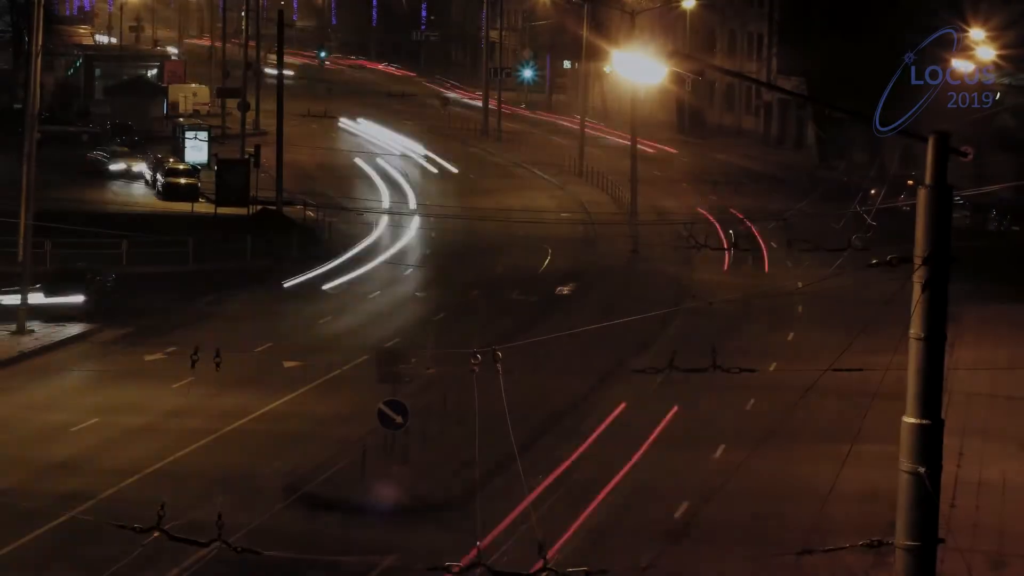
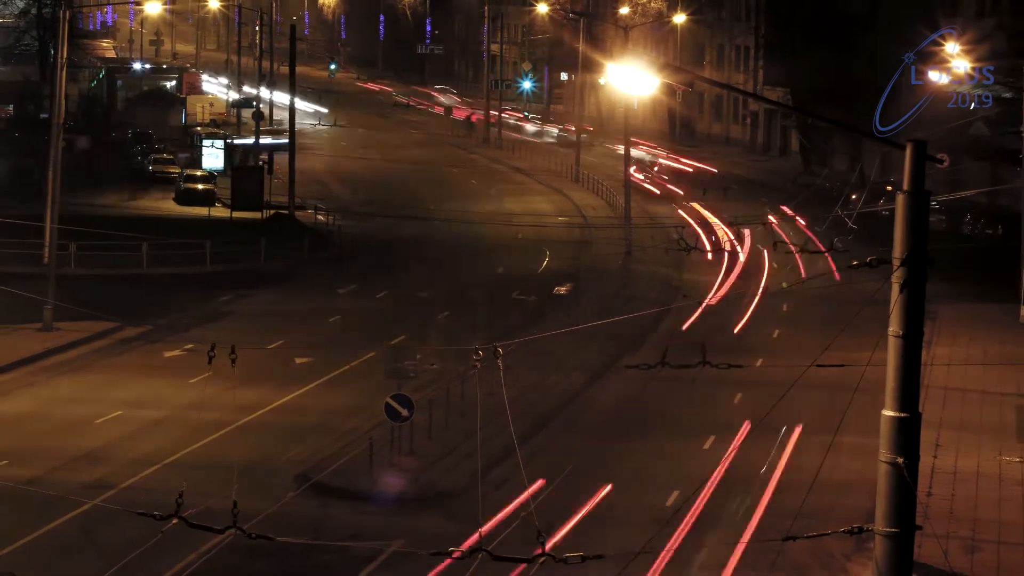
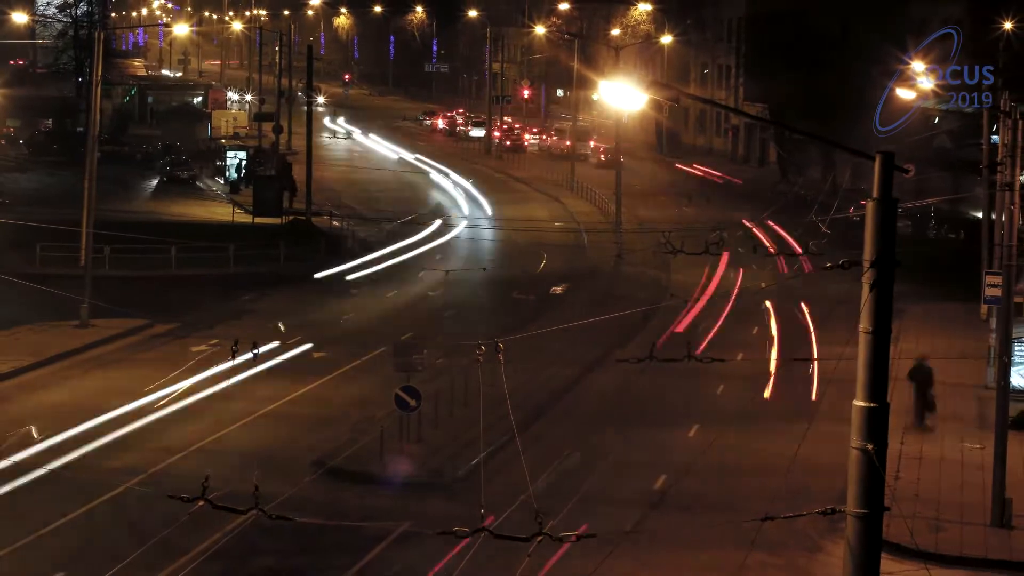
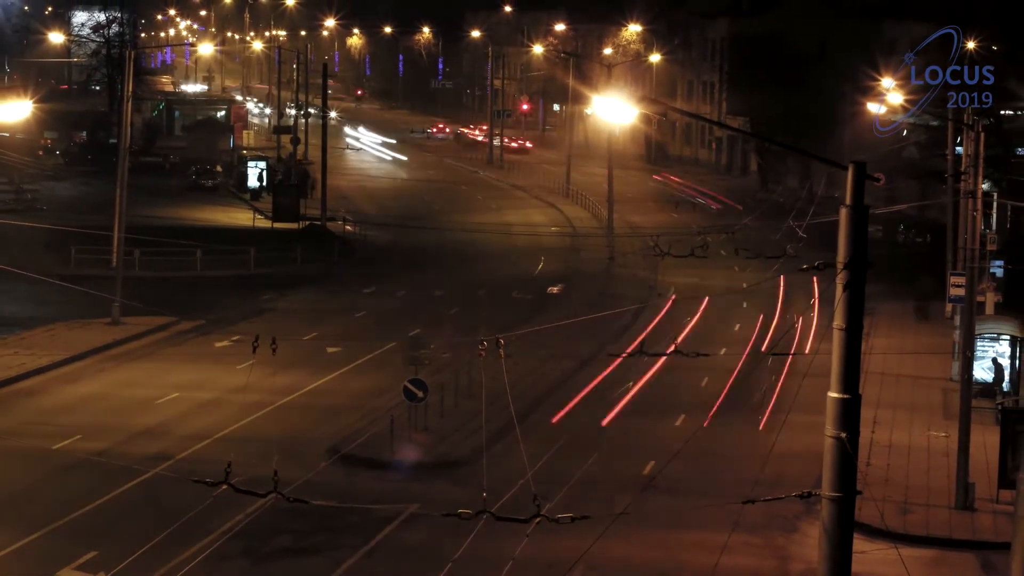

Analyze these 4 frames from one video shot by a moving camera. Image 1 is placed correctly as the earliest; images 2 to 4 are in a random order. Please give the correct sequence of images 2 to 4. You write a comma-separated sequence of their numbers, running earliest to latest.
2, 3, 4
